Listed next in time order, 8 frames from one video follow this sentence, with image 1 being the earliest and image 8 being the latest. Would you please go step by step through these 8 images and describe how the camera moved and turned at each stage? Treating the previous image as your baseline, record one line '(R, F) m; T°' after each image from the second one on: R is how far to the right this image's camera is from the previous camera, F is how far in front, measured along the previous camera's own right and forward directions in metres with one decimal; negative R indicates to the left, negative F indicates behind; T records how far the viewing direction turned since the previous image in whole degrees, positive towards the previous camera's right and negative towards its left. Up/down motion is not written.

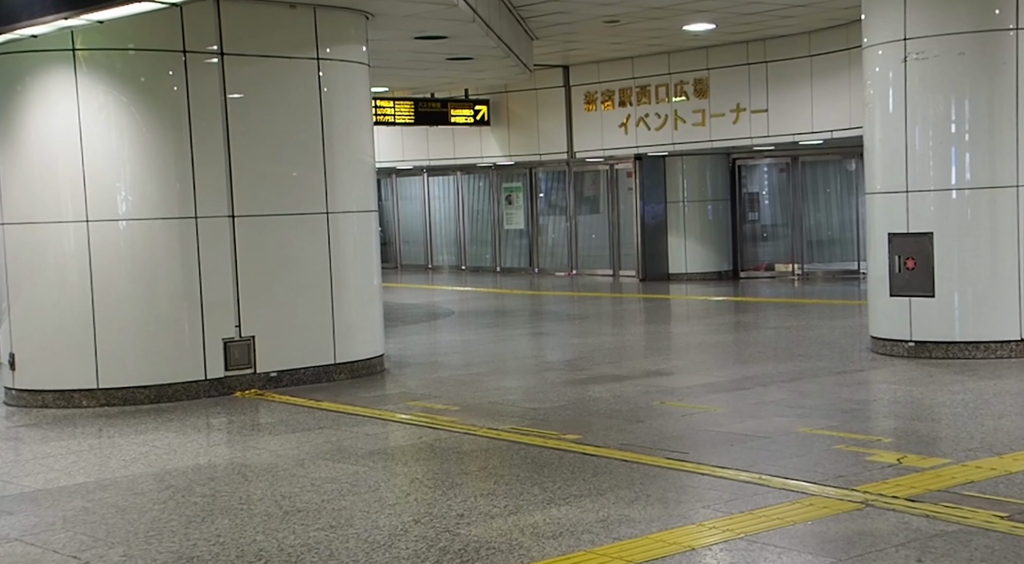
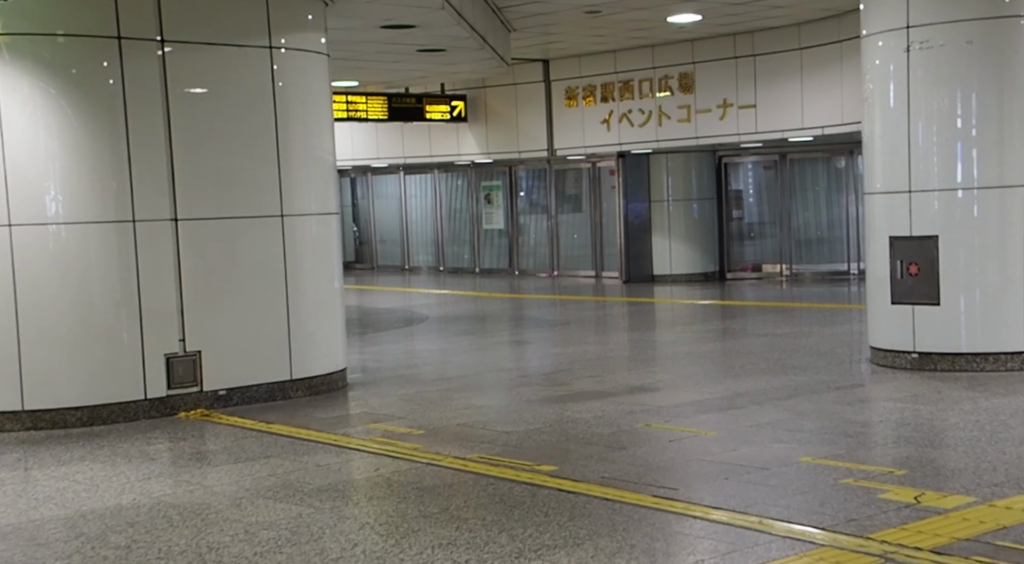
(+0.1, +0.9) m; +1°
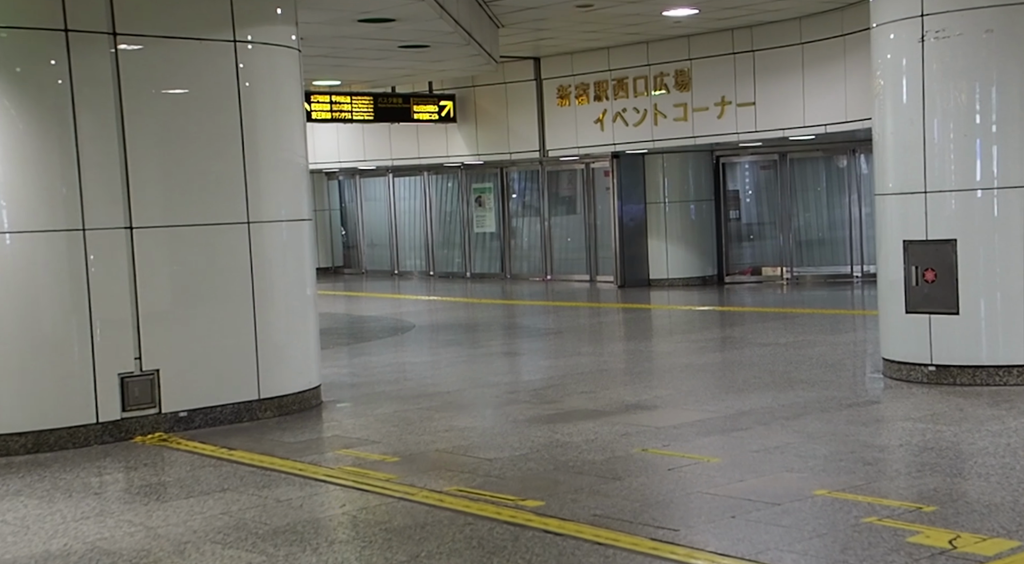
(+0.1, +0.8) m; 0°
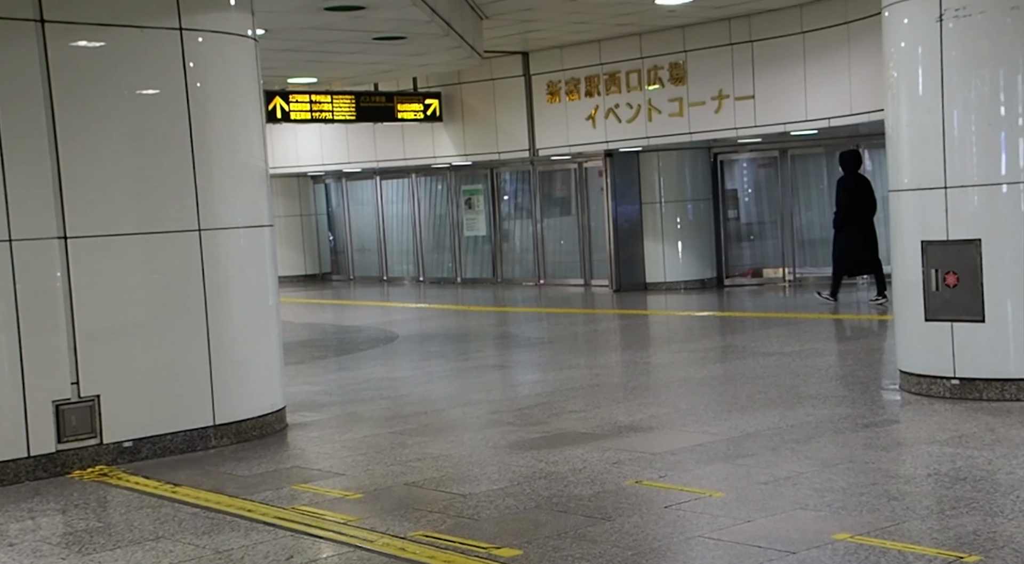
(+0.1, +1.0) m; 0°
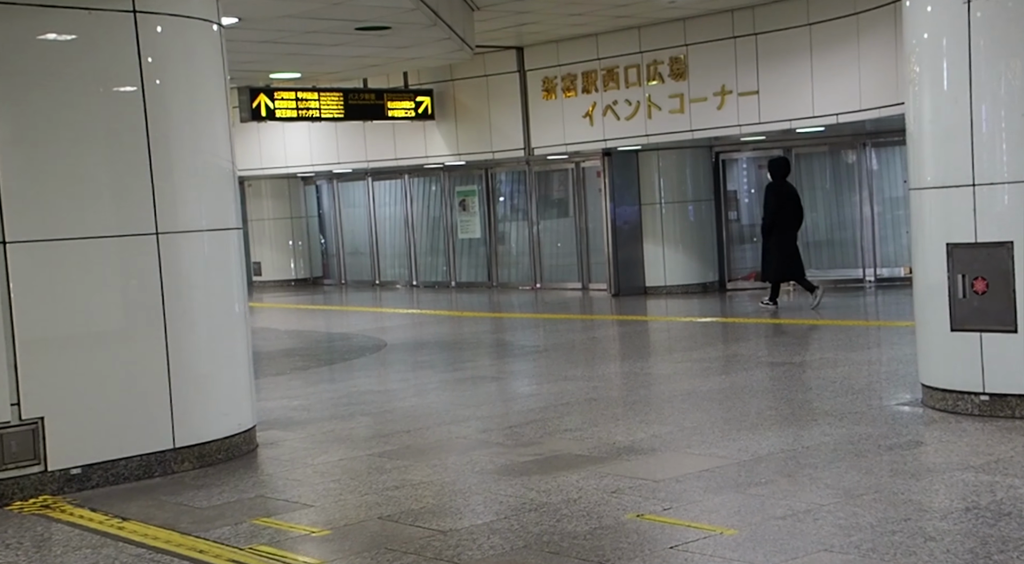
(+0.1, +0.8) m; 0°
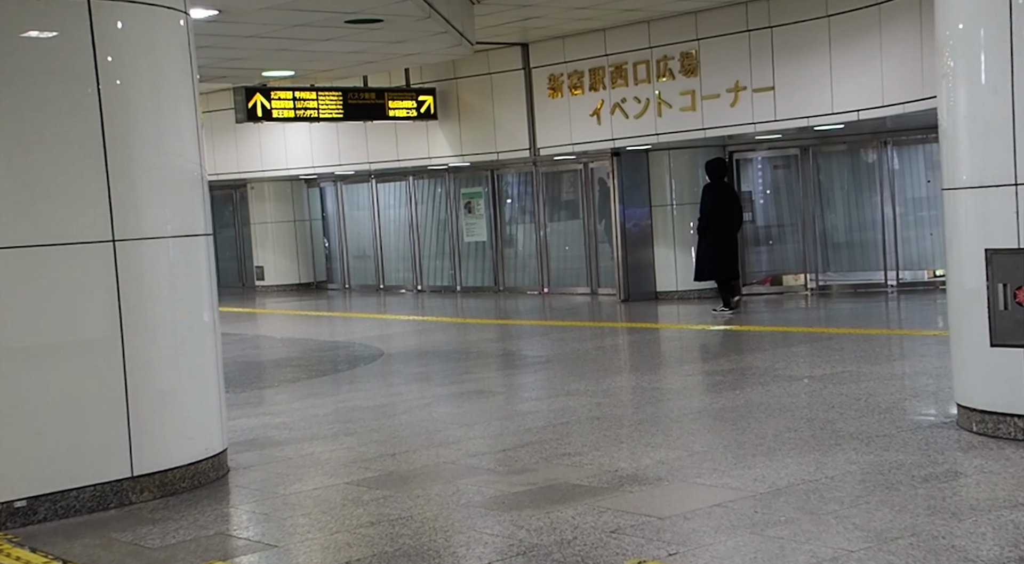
(+0.1, +0.8) m; -1°
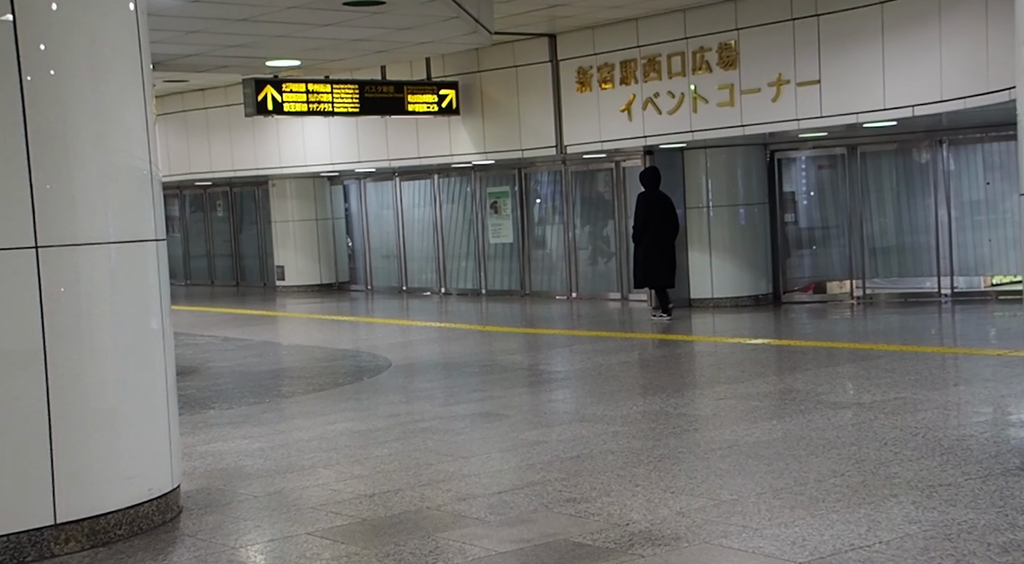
(+0.2, +1.3) m; -2°
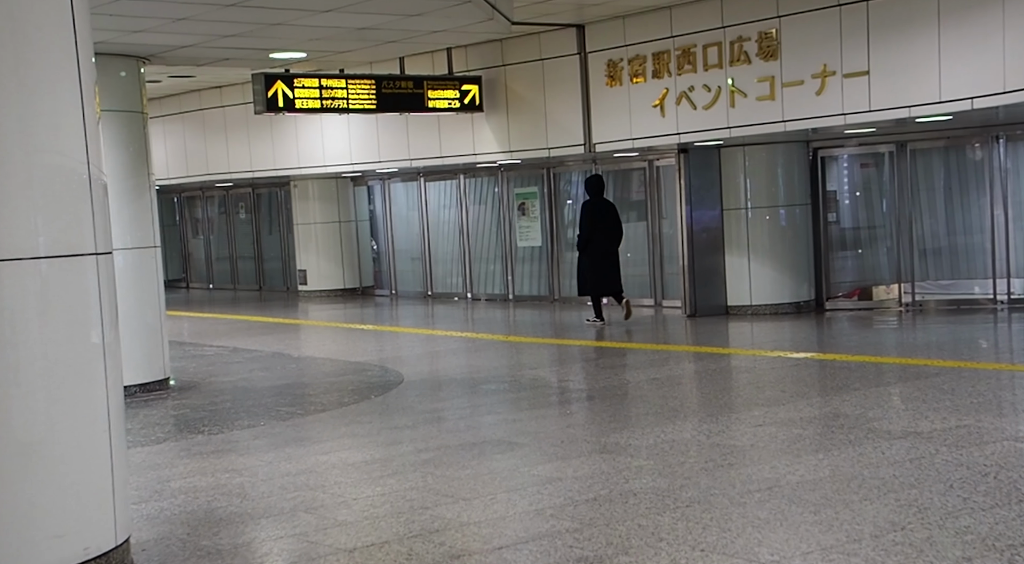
(+0.2, +1.1) m; -2°
